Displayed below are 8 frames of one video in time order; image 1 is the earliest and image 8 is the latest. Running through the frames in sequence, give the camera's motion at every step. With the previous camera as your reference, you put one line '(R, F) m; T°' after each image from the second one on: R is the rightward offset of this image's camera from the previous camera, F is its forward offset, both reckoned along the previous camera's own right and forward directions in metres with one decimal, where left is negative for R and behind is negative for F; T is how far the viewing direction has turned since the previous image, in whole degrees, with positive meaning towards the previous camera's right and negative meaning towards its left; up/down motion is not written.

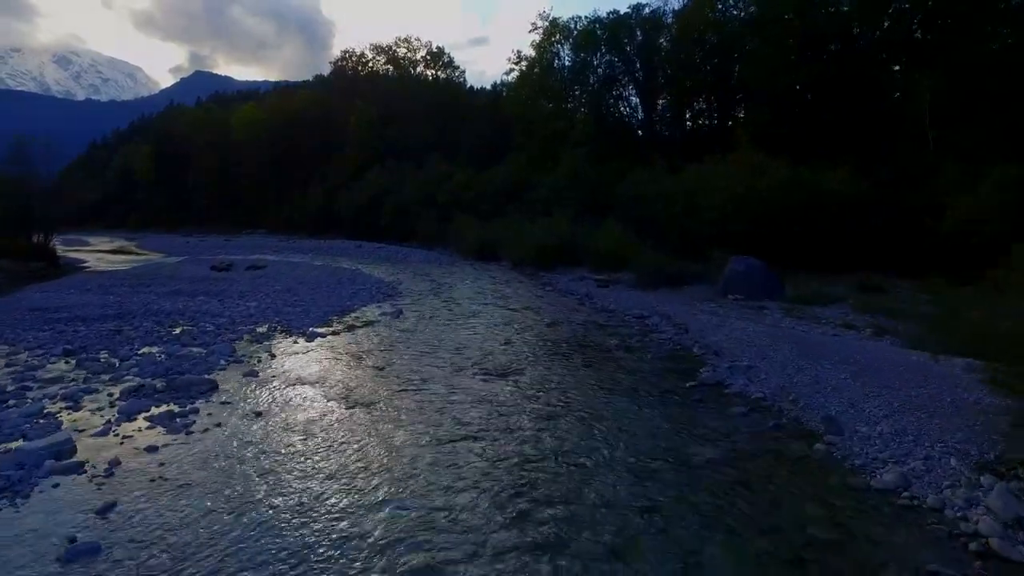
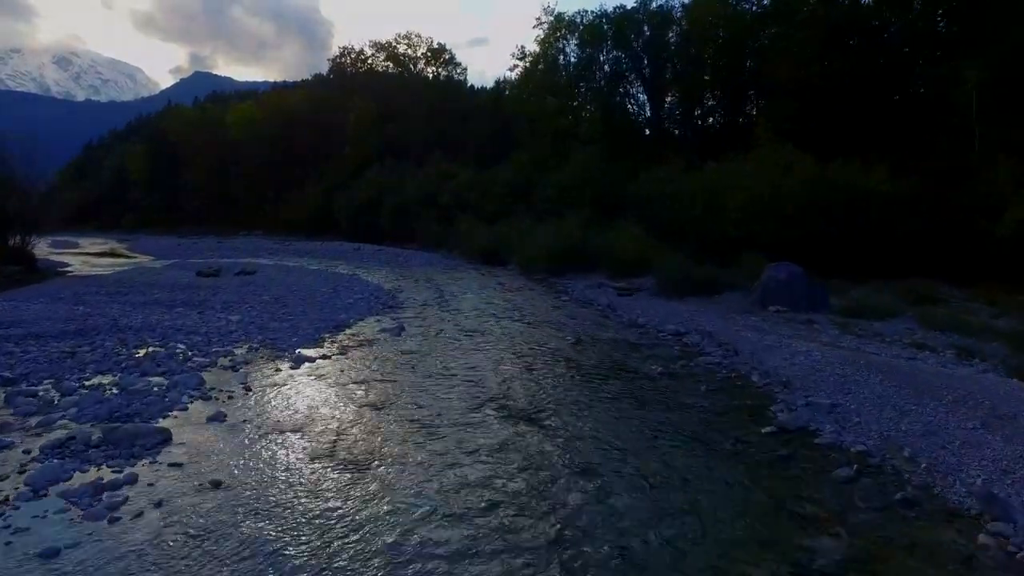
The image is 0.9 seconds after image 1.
(-0.4, +2.0) m; 0°
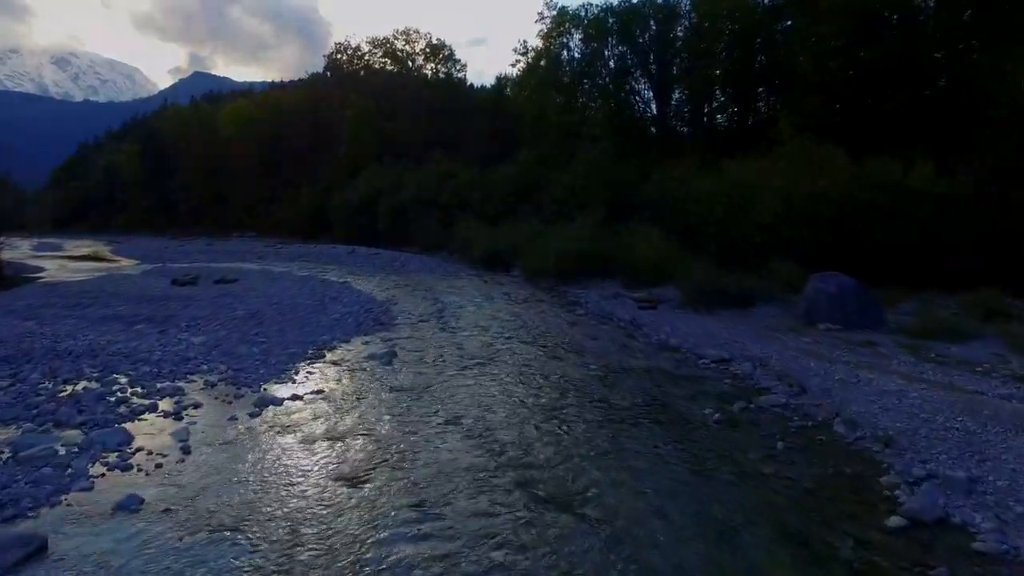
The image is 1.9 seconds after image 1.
(-0.2, +2.3) m; 0°
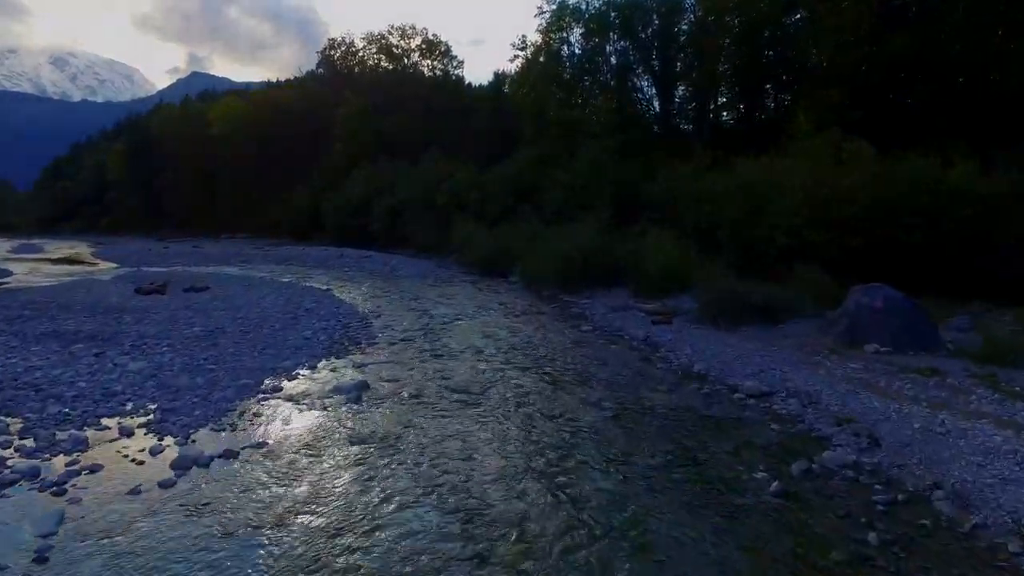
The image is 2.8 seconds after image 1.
(0.0, +2.1) m; 0°
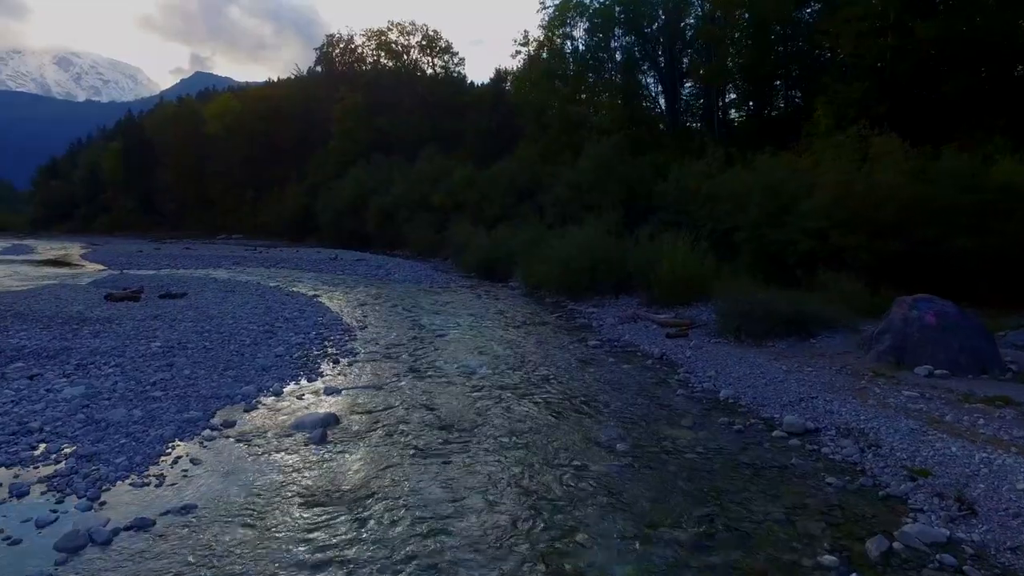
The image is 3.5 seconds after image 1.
(+0.1, +1.7) m; 0°
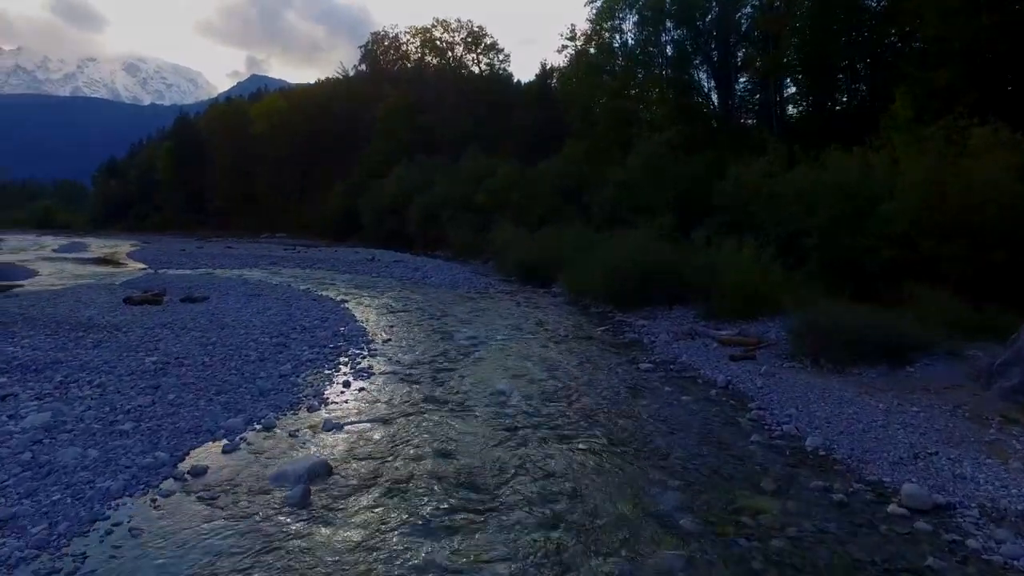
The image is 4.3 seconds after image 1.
(+0.1, +1.8) m; -4°
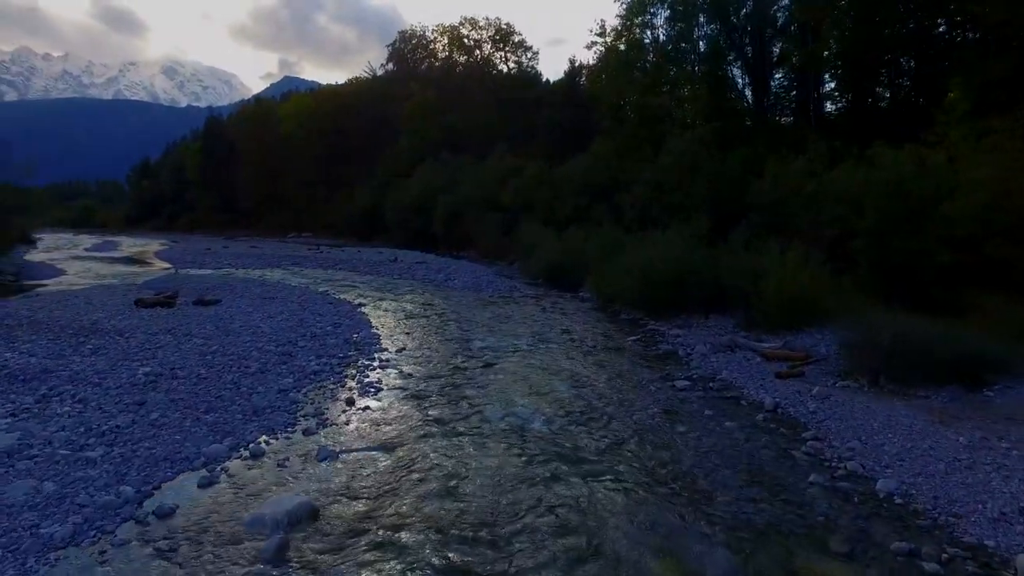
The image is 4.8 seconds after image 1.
(+0.1, +1.1) m; -2°
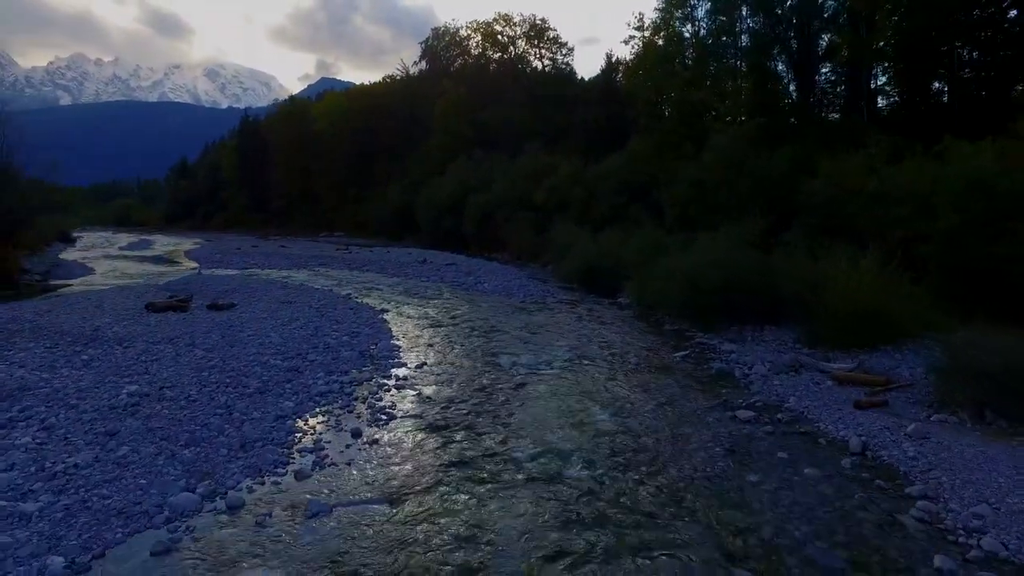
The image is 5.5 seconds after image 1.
(0.0, +1.5) m; -3°
